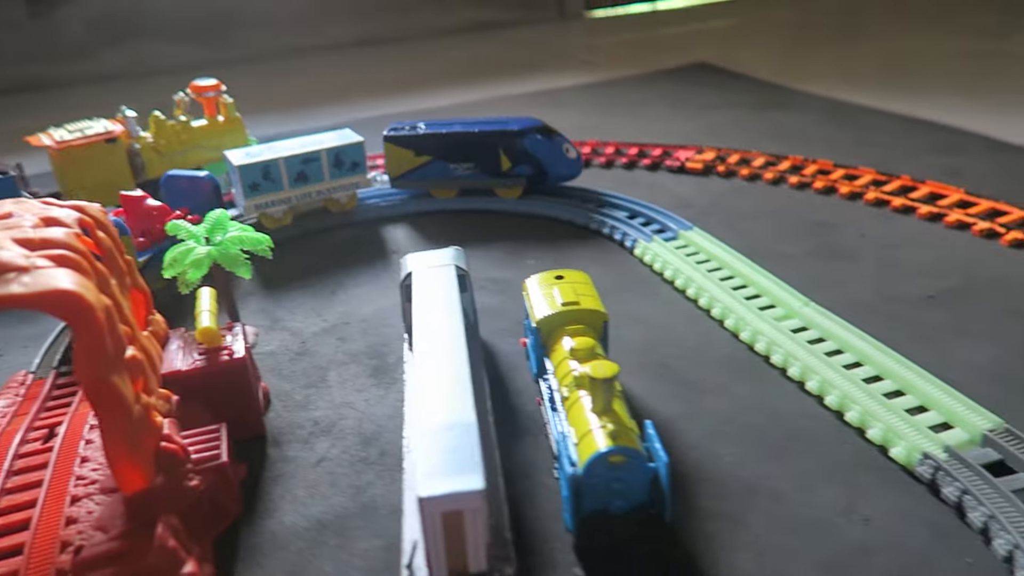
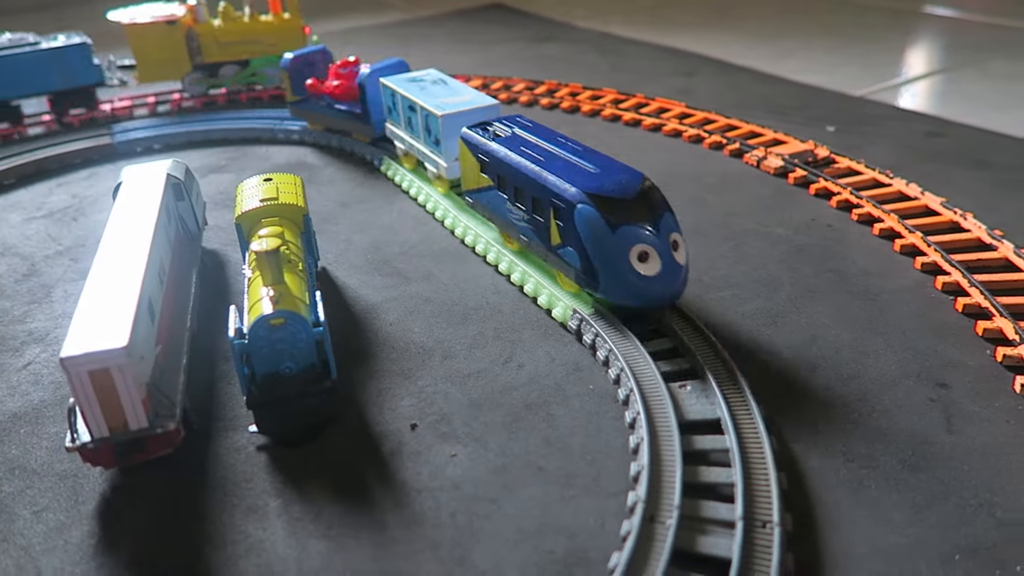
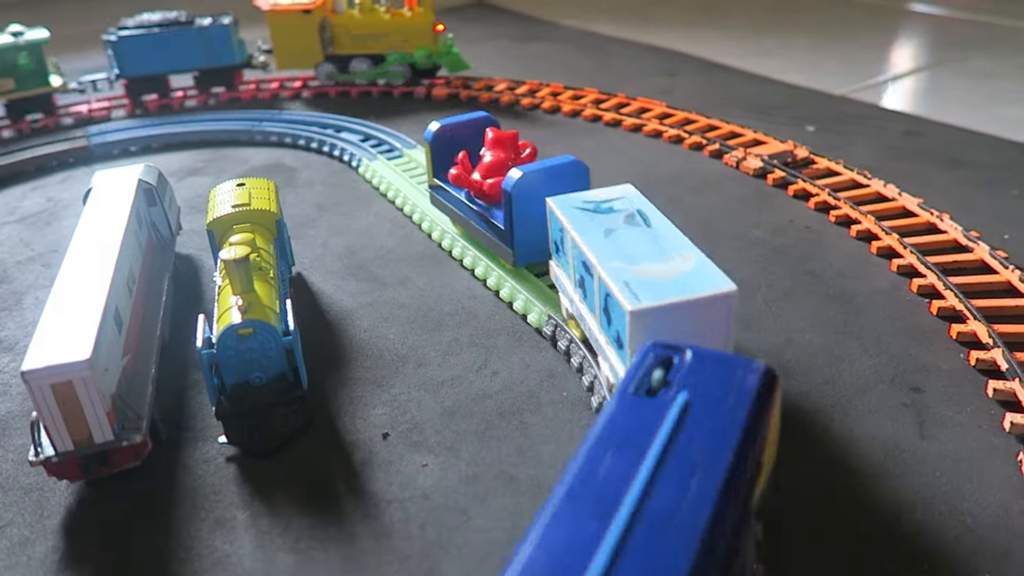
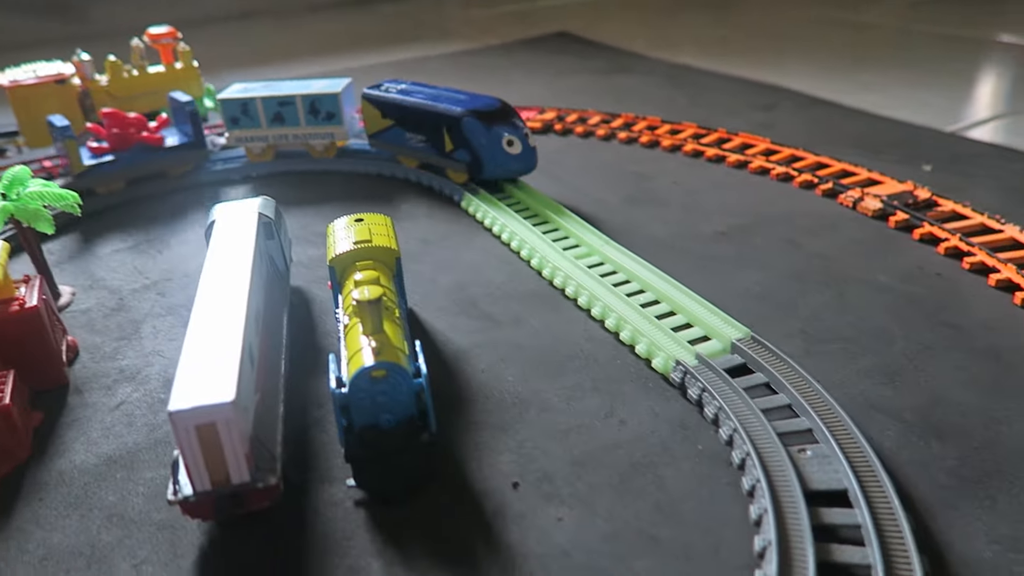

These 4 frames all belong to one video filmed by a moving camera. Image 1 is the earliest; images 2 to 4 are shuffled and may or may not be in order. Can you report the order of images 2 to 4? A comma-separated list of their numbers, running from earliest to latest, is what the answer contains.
4, 2, 3
